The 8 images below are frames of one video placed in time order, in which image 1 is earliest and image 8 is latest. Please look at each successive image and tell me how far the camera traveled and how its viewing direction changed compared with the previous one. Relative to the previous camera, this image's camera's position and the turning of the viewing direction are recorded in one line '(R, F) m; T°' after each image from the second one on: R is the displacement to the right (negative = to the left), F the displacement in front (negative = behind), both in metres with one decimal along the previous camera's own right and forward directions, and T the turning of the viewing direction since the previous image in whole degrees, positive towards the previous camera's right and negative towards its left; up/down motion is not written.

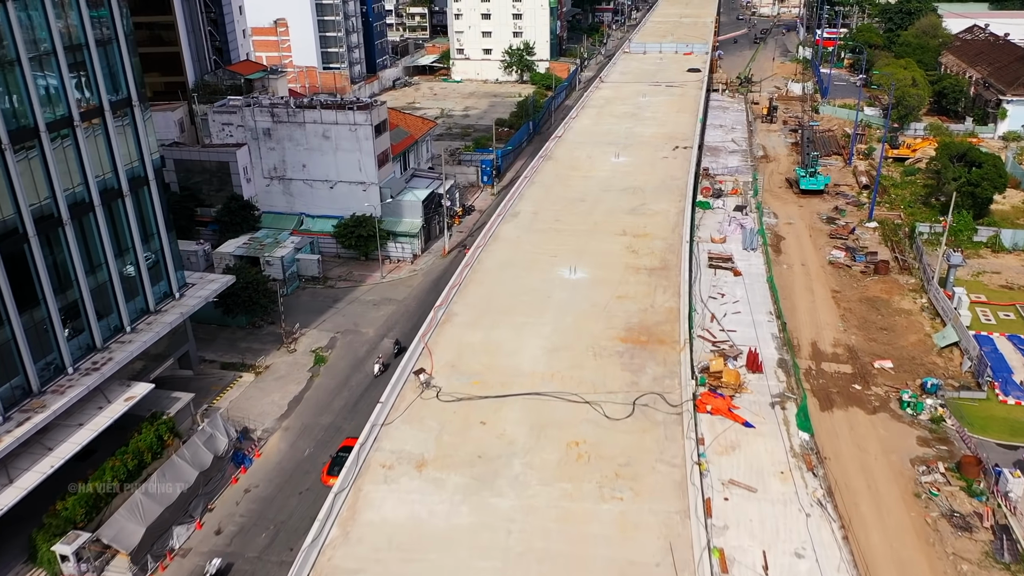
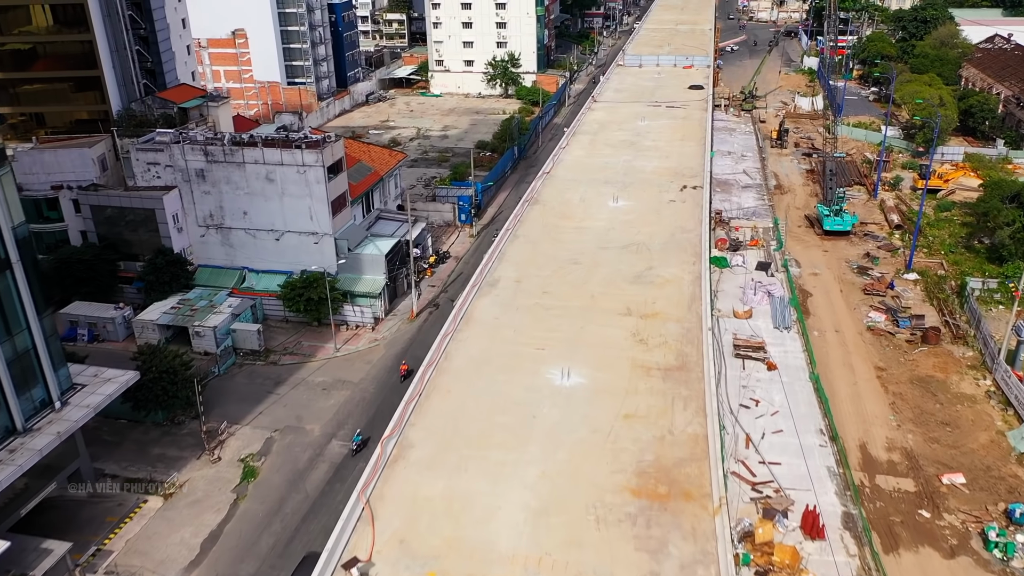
(+0.4, +6.2) m; +1°
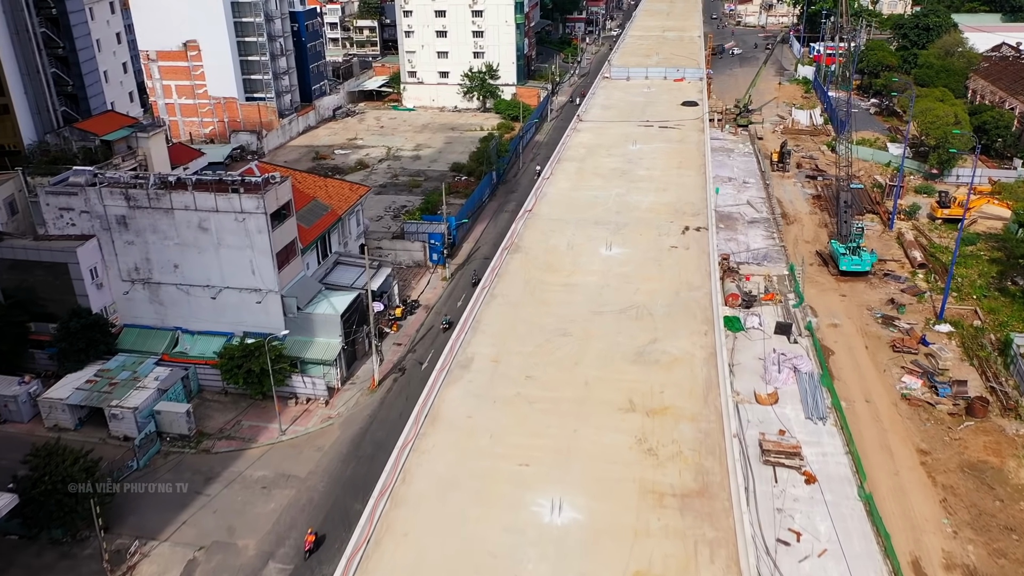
(+0.2, +4.8) m; +1°
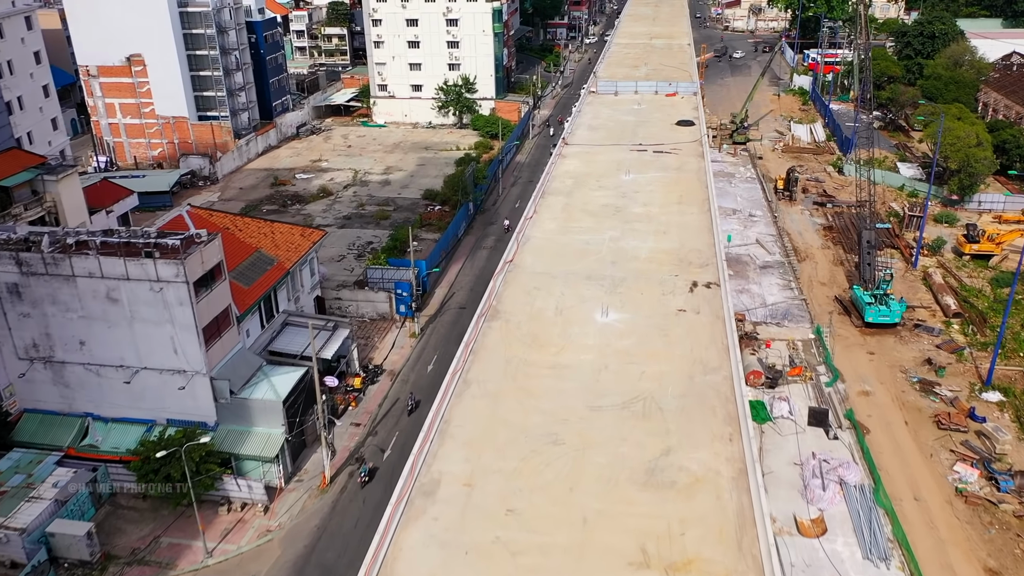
(+0.1, +4.8) m; +1°
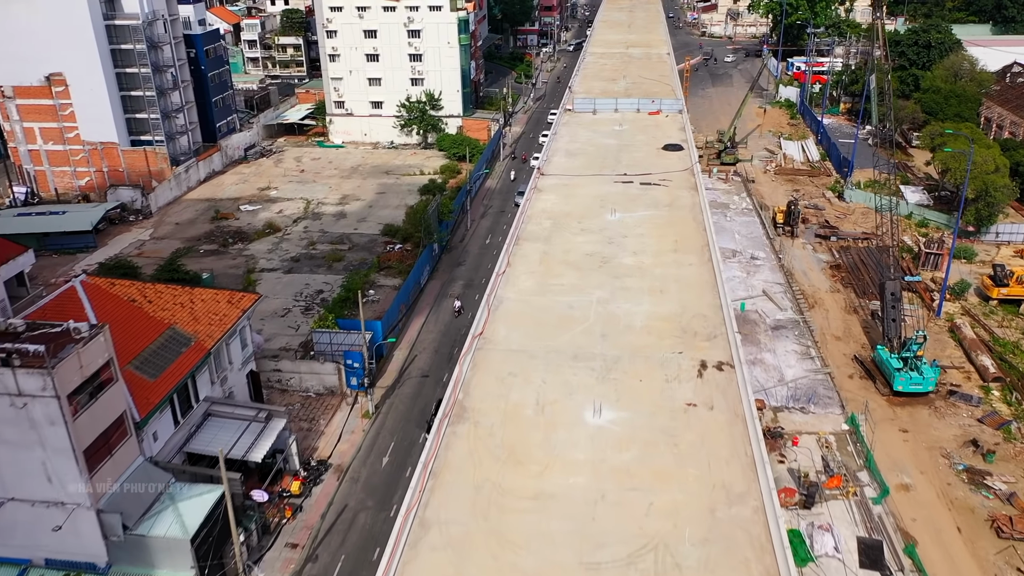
(+0.1, +4.9) m; +2°
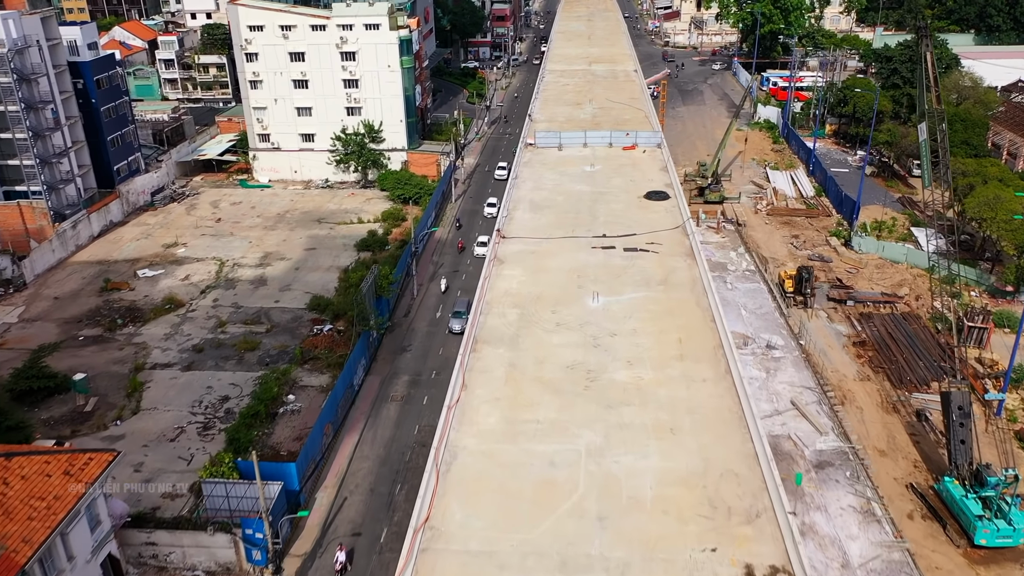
(+0.1, +7.2) m; +3°
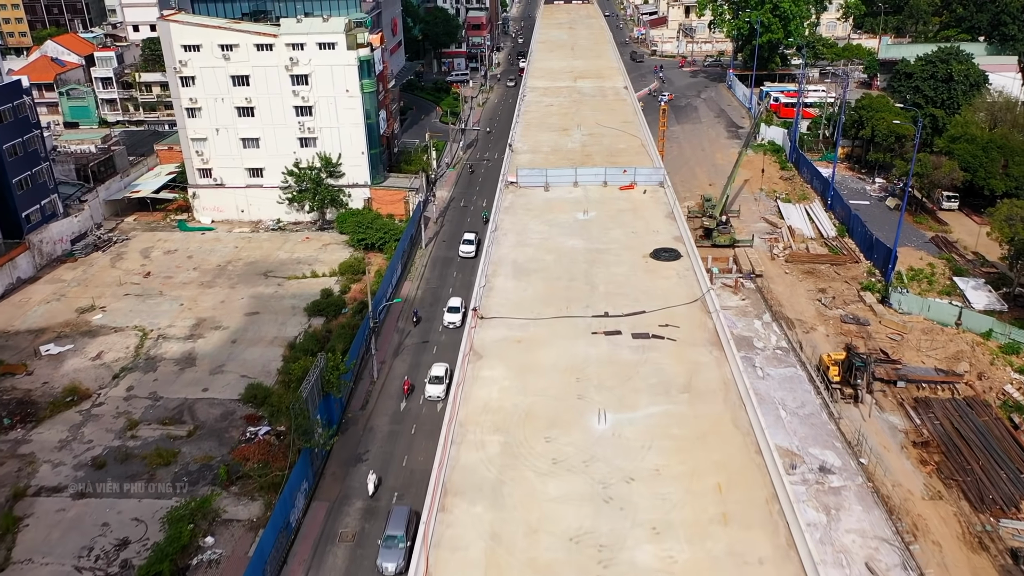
(0.0, +6.2) m; +1°
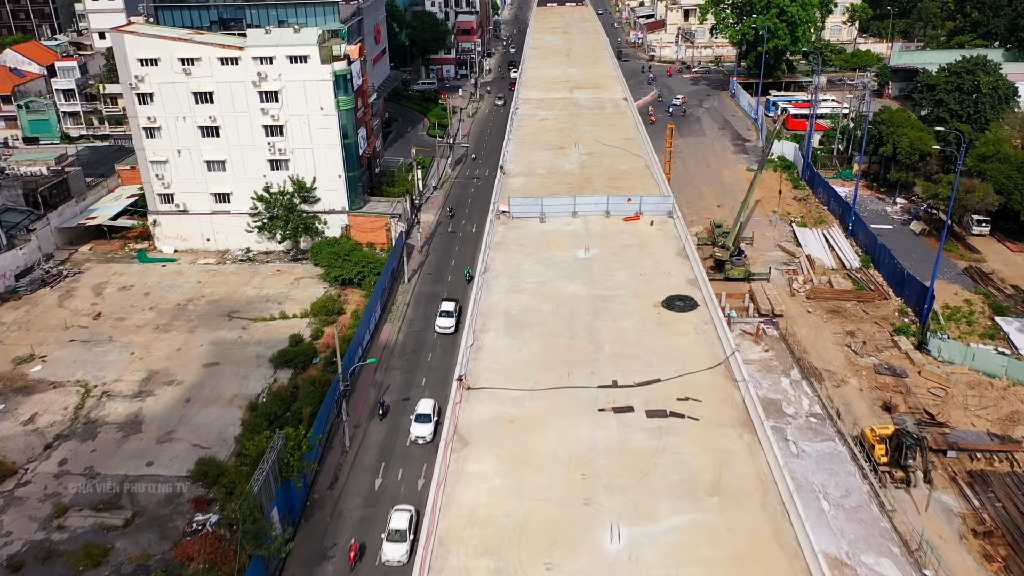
(0.0, +3.8) m; 0°
